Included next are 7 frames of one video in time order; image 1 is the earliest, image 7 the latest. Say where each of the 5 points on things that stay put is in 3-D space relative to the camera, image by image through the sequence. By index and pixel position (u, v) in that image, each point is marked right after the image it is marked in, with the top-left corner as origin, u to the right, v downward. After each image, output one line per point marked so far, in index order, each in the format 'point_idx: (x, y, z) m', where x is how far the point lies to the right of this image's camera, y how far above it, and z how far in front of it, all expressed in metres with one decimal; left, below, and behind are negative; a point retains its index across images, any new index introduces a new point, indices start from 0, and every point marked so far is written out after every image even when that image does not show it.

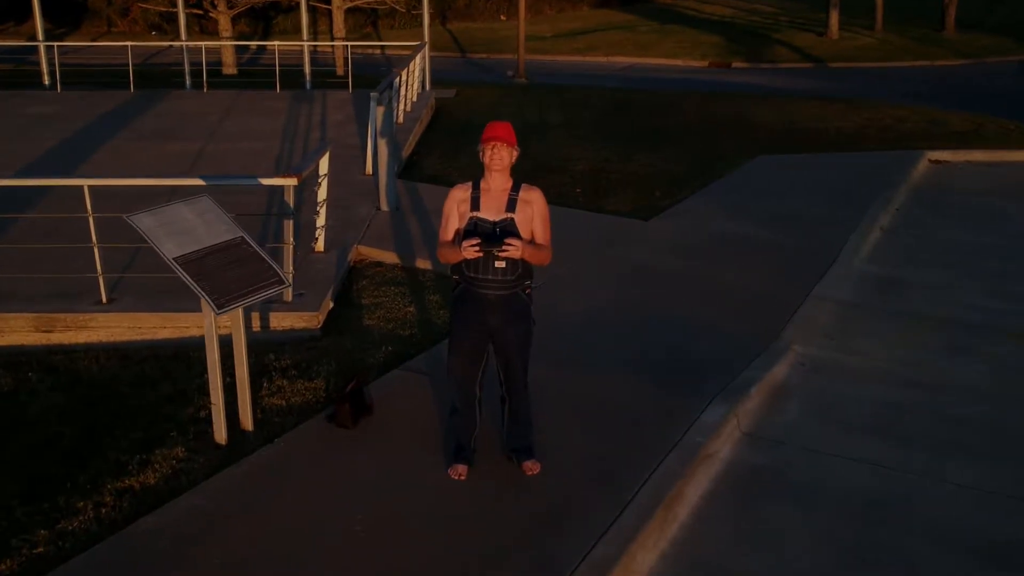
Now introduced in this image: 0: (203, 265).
0: (-1.6, +0.1, +5.2) m
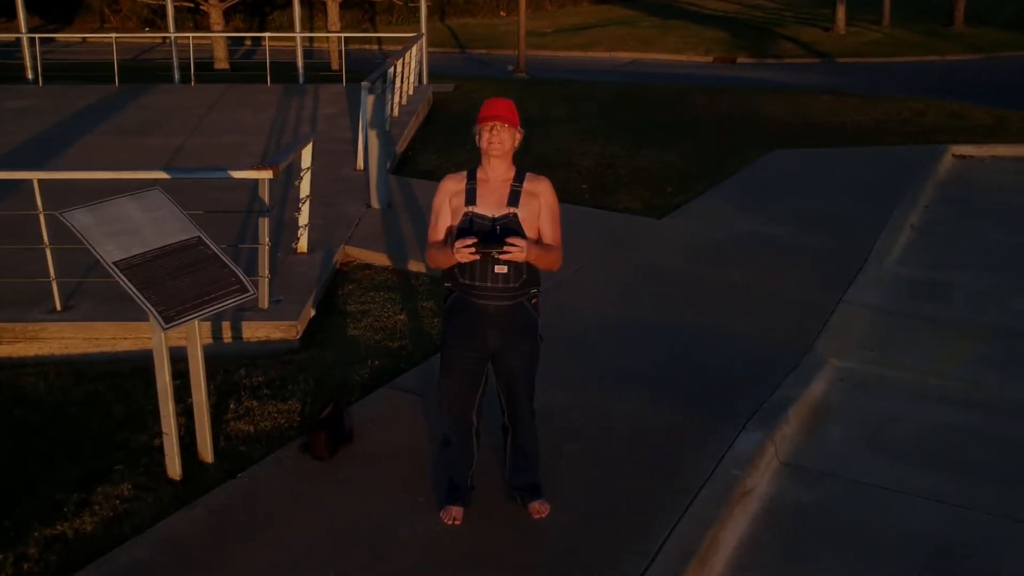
0: (-1.6, +0.1, +4.4) m
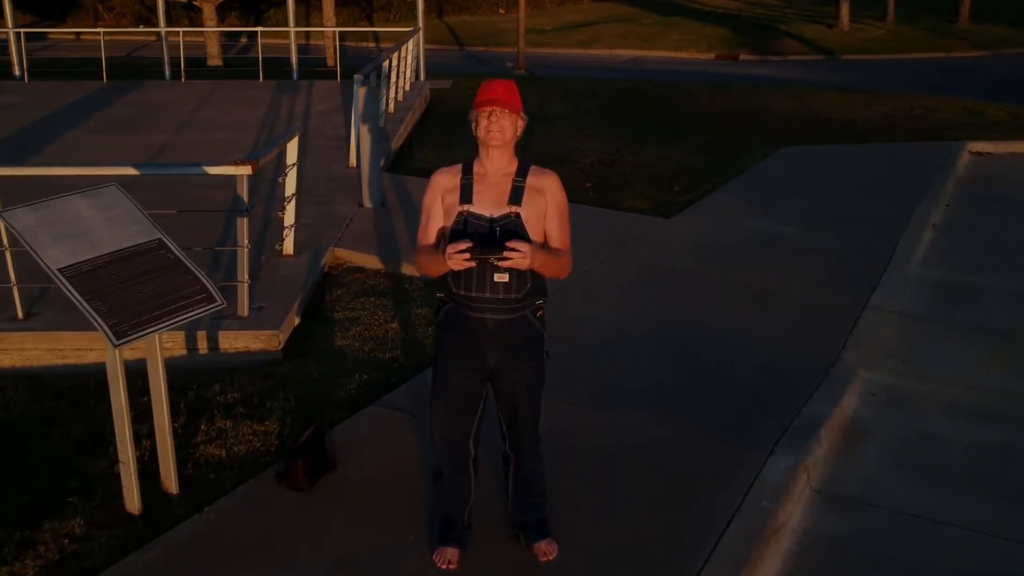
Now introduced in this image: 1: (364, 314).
0: (-1.6, 0.0, +3.9) m
1: (-0.9, -0.2, +6.7) m
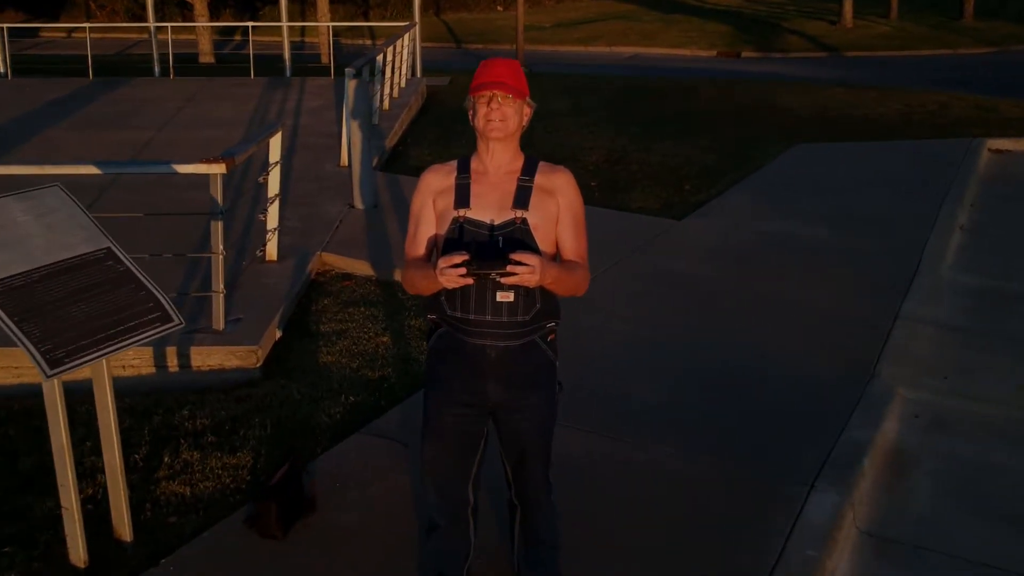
0: (-1.5, 0.0, +3.3) m
1: (-0.9, -0.2, +6.1) m
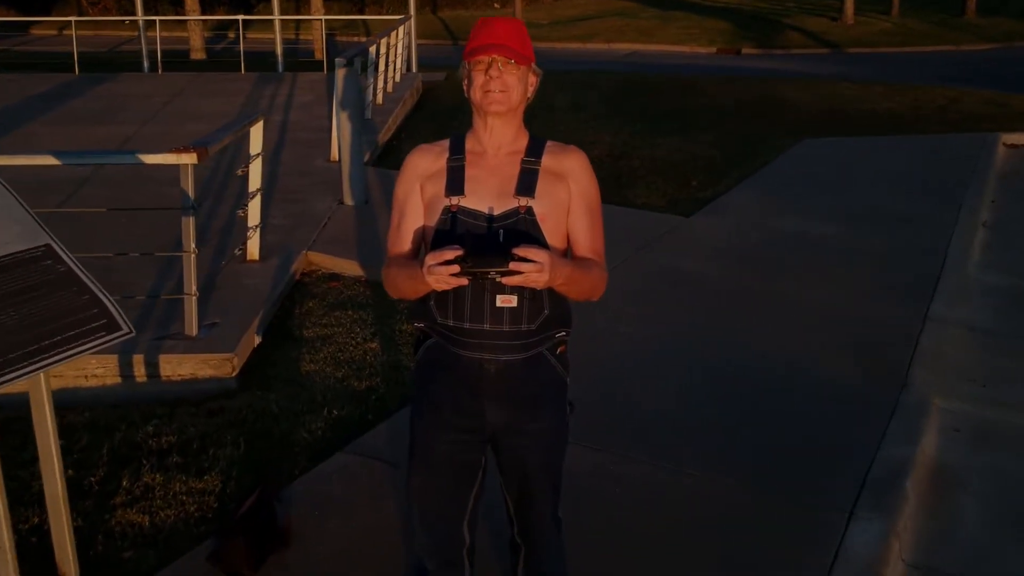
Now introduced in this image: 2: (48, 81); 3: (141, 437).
0: (-1.5, 0.0, +2.8) m
1: (-0.9, -0.2, +5.6) m
2: (-6.9, +3.1, +15.6) m
3: (-1.5, -0.6, +4.3) m
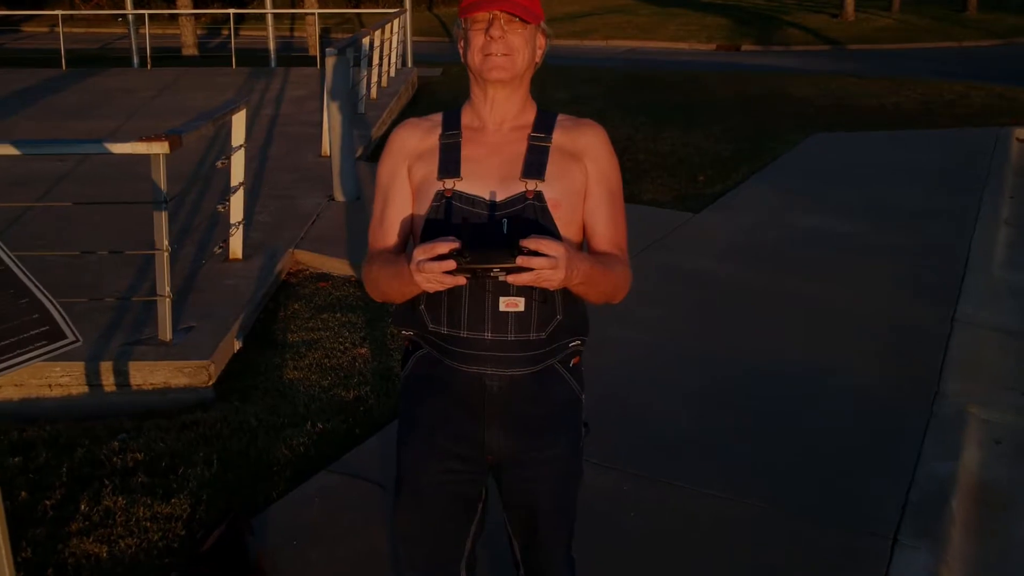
0: (-1.5, 0.0, +2.4) m
1: (-0.9, -0.2, +5.2) m
2: (-7.0, +3.1, +15.2) m
3: (-1.5, -0.6, +3.9) m
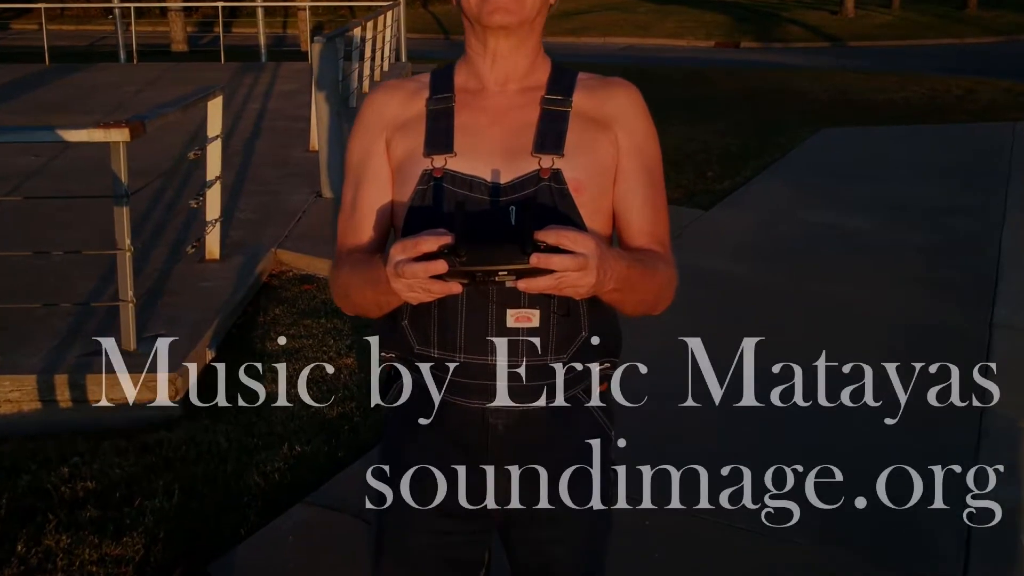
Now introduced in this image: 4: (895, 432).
0: (-1.5, -0.1, +2.0) m
1: (-0.9, -0.3, +4.7) m
2: (-7.0, +3.1, +14.7) m
3: (-1.5, -0.6, +3.4) m
4: (+1.5, -0.5, +4.2) m
